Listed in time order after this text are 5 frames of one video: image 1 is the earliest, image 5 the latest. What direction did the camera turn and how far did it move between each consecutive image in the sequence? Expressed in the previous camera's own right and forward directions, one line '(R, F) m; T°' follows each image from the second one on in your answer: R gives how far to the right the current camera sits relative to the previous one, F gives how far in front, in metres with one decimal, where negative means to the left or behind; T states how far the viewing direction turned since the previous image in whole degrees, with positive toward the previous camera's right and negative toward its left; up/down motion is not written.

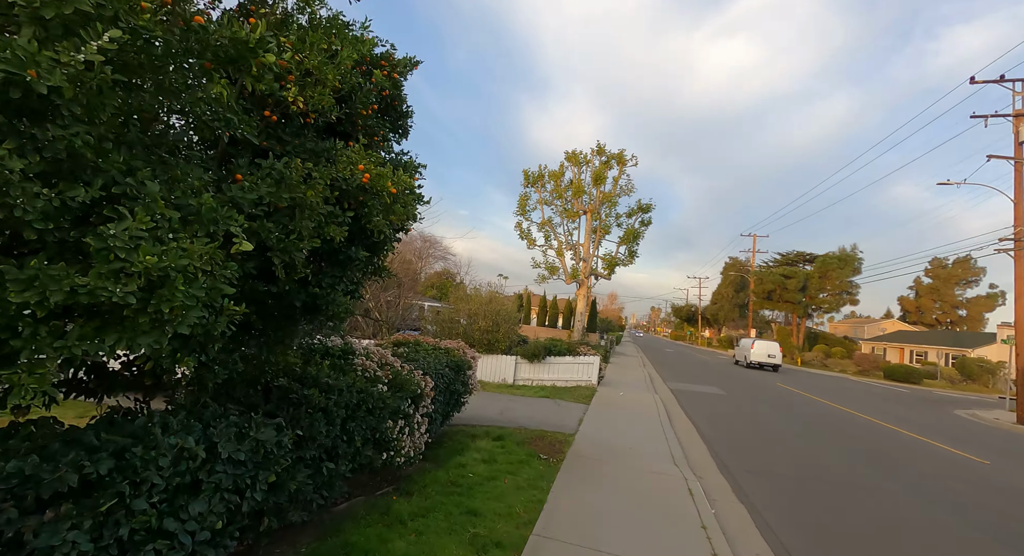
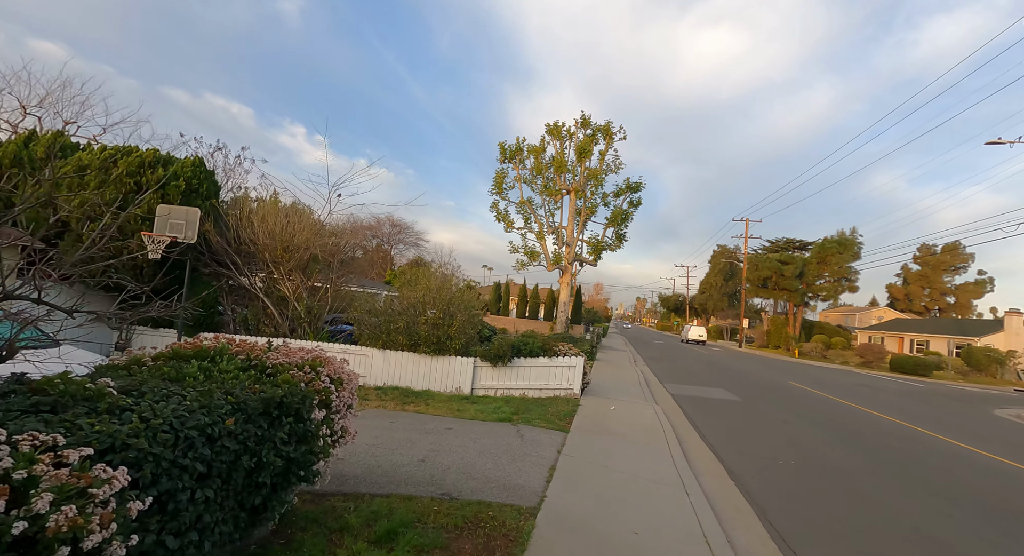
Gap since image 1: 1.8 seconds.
(+0.6, +2.8) m; +2°
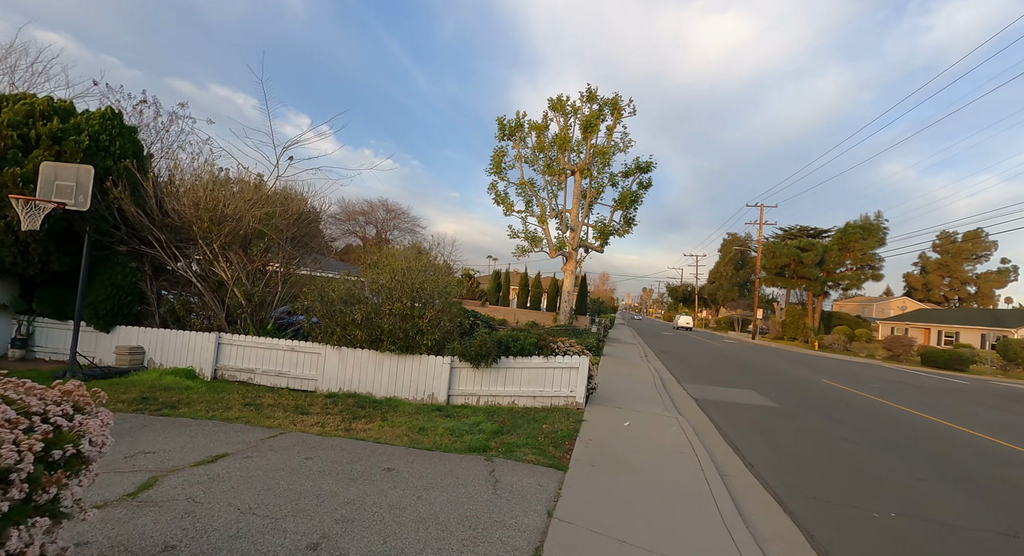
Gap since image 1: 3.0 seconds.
(+0.3, +1.9) m; -1°
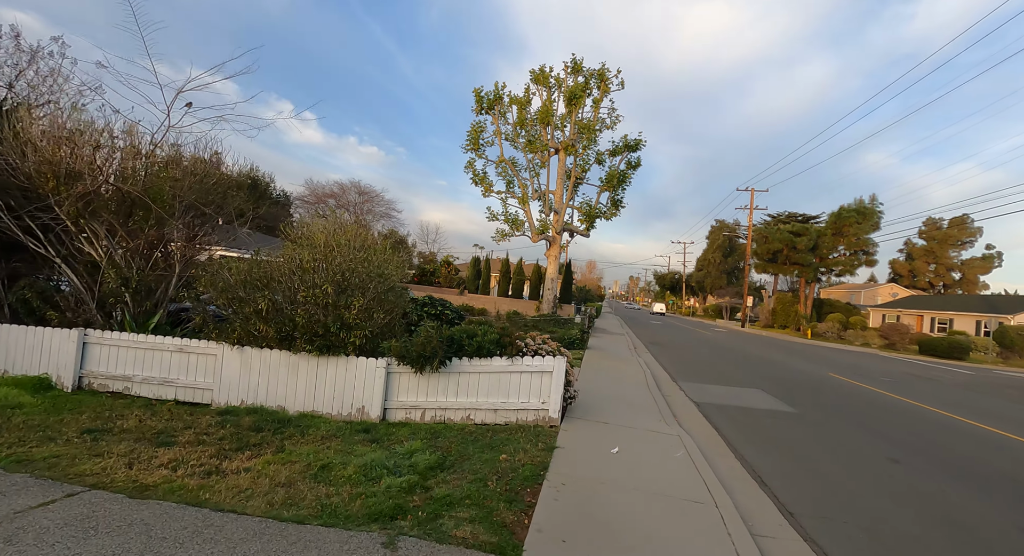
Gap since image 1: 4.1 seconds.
(+0.4, +1.7) m; +2°
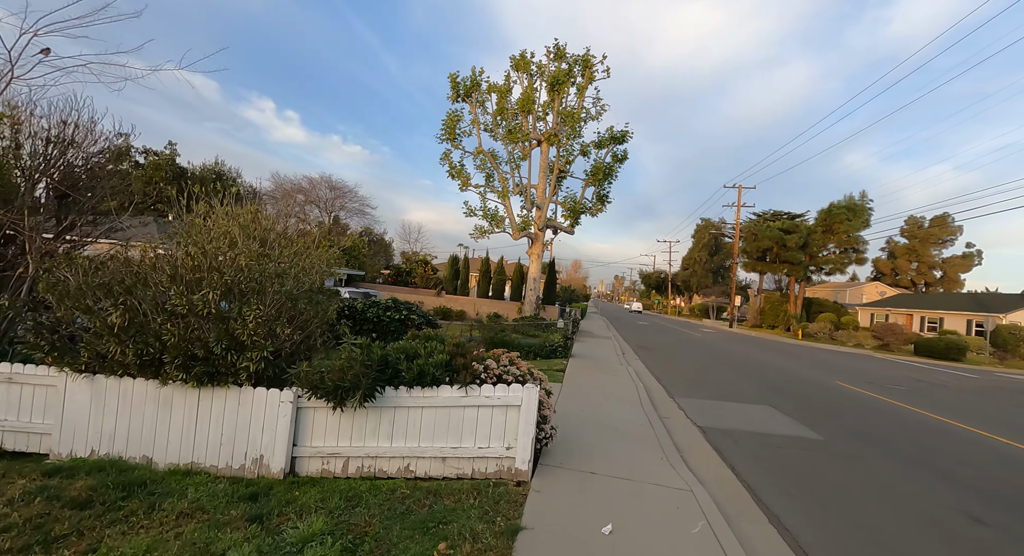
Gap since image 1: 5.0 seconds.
(+0.3, +1.5) m; +2°
